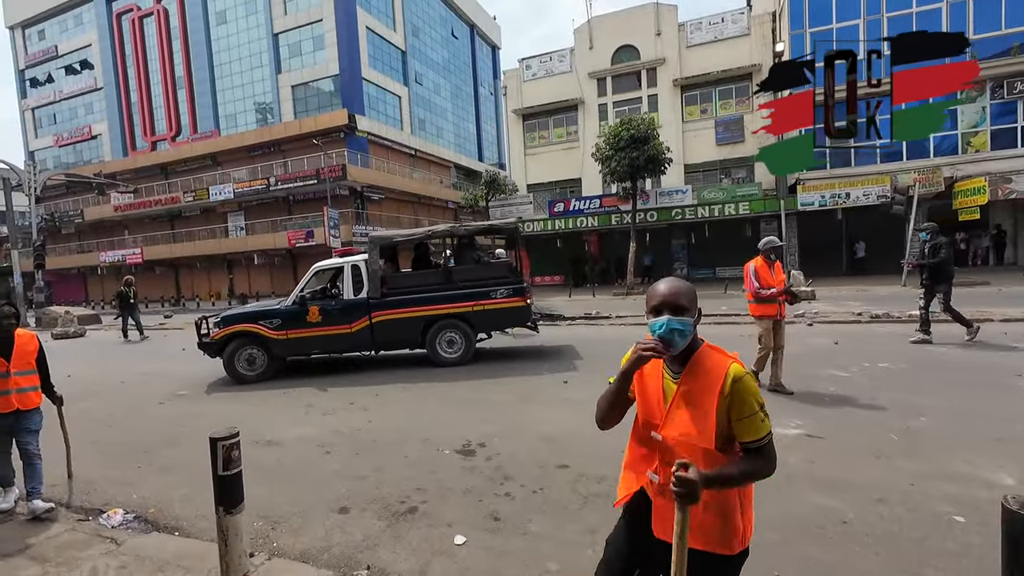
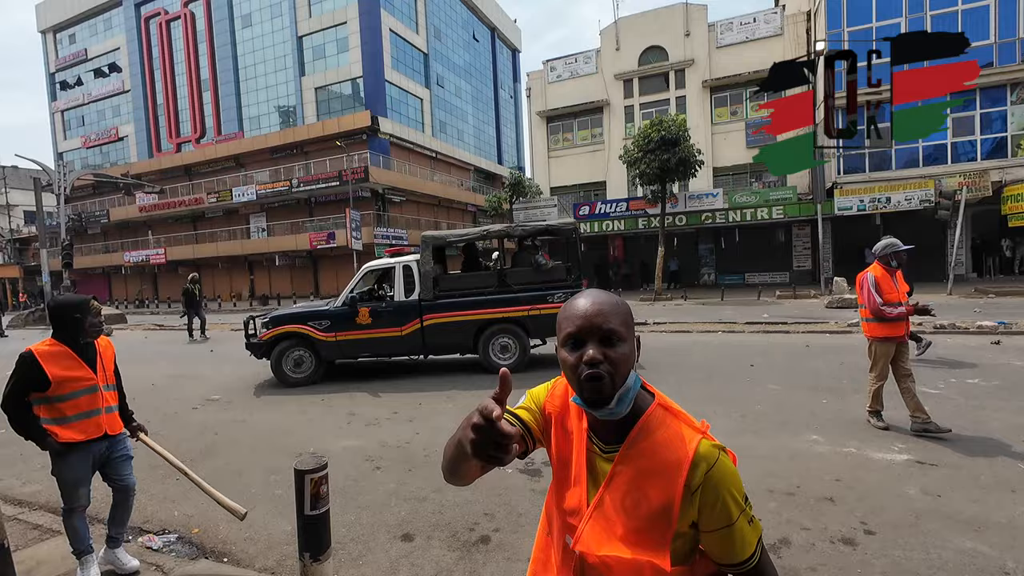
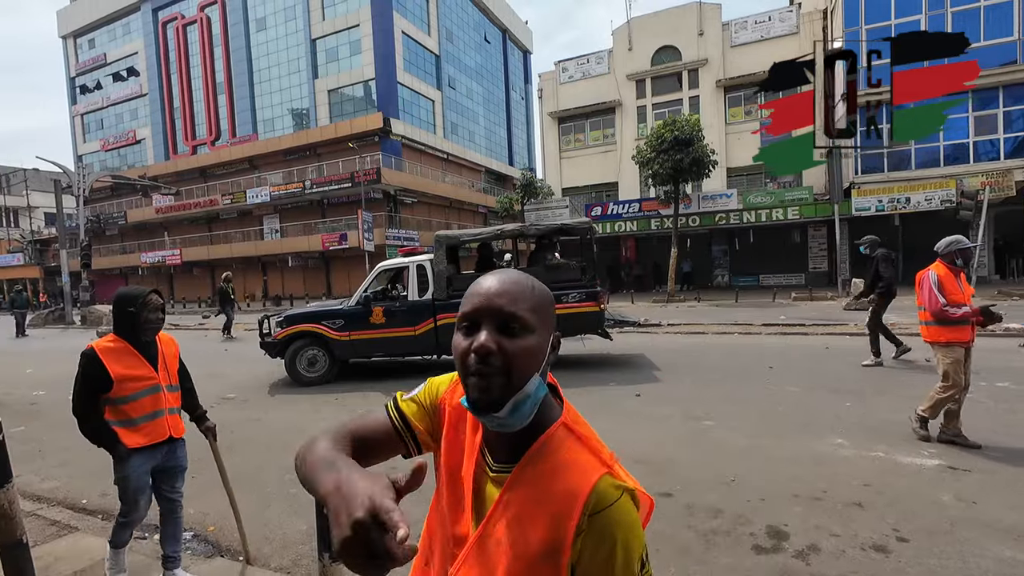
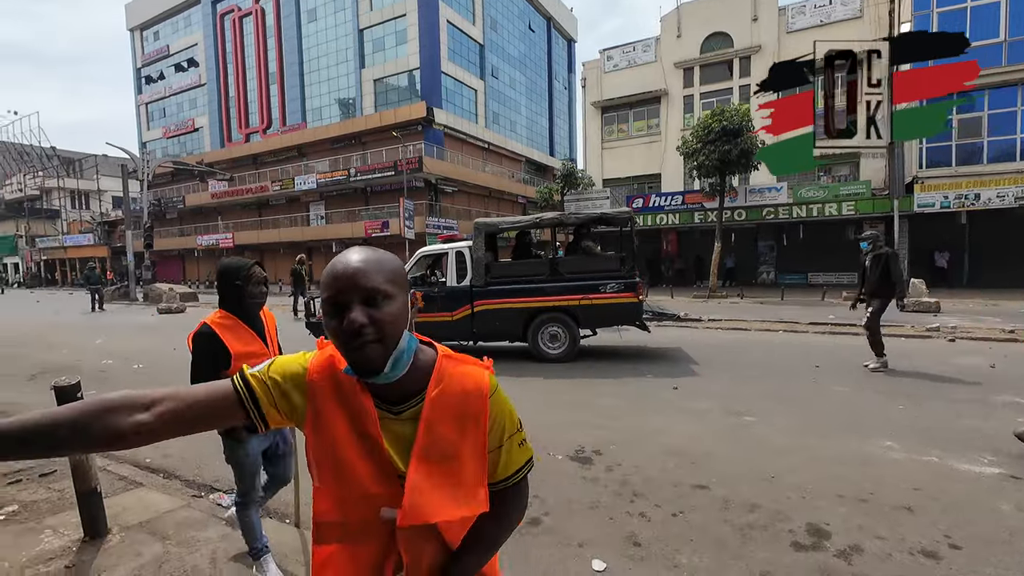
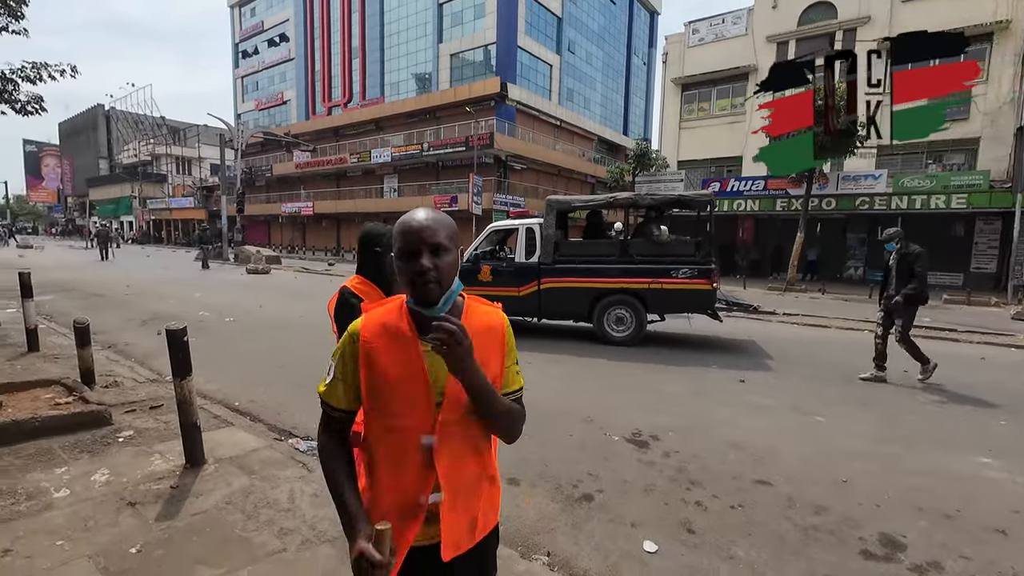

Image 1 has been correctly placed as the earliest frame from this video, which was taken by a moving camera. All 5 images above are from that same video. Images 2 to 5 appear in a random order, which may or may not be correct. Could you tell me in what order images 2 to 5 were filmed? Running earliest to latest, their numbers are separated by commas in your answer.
2, 3, 4, 5
